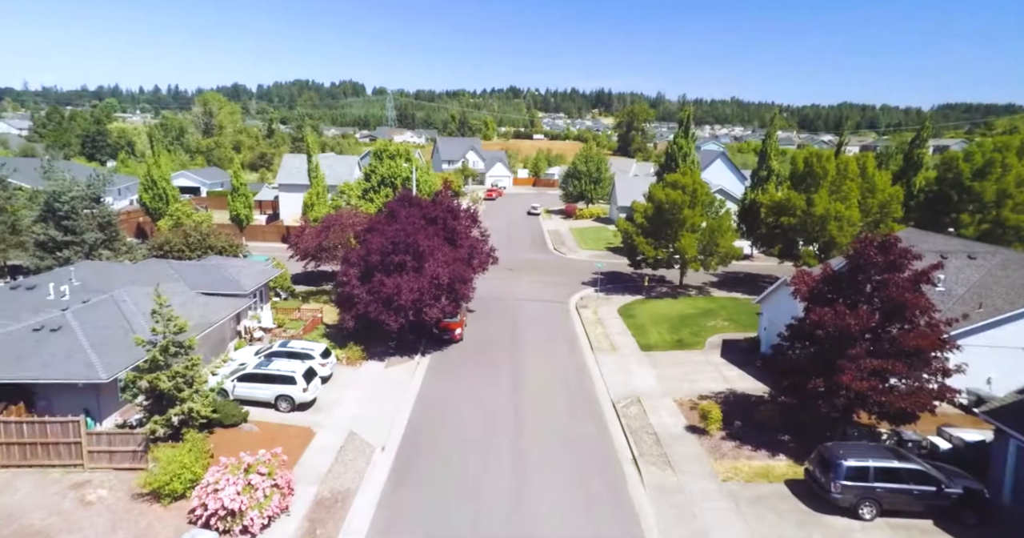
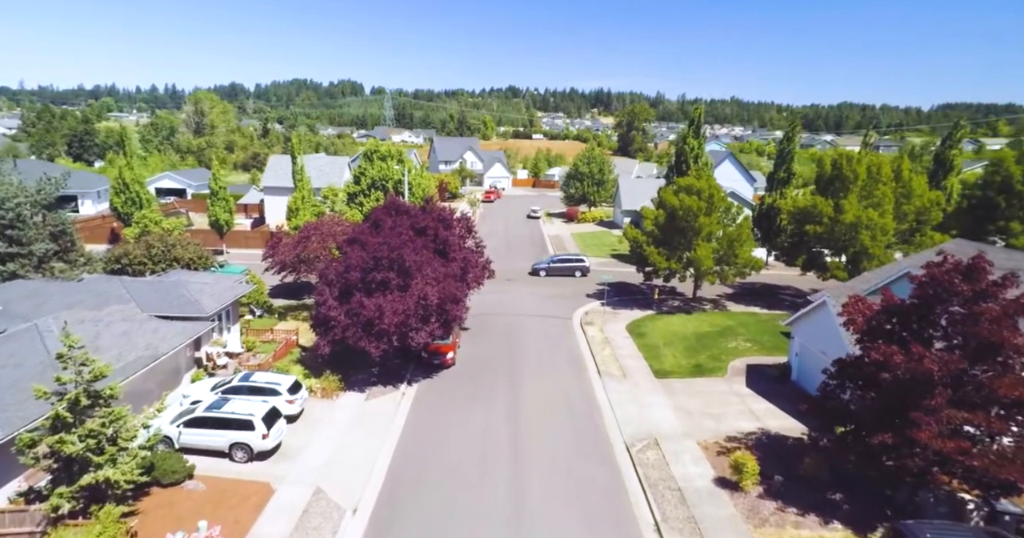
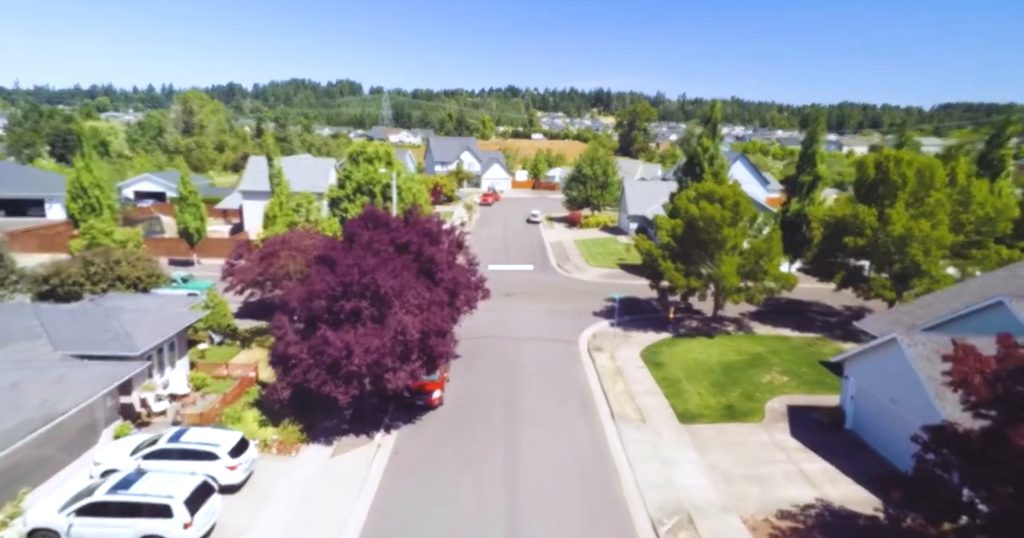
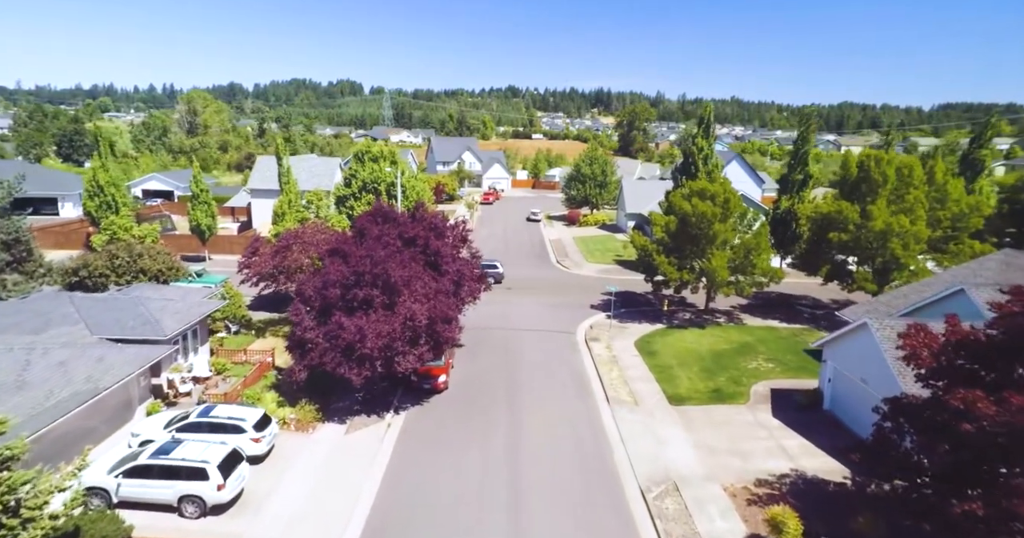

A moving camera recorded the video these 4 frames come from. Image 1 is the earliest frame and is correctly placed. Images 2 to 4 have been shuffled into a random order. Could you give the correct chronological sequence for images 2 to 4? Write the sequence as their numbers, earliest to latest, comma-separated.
2, 4, 3
